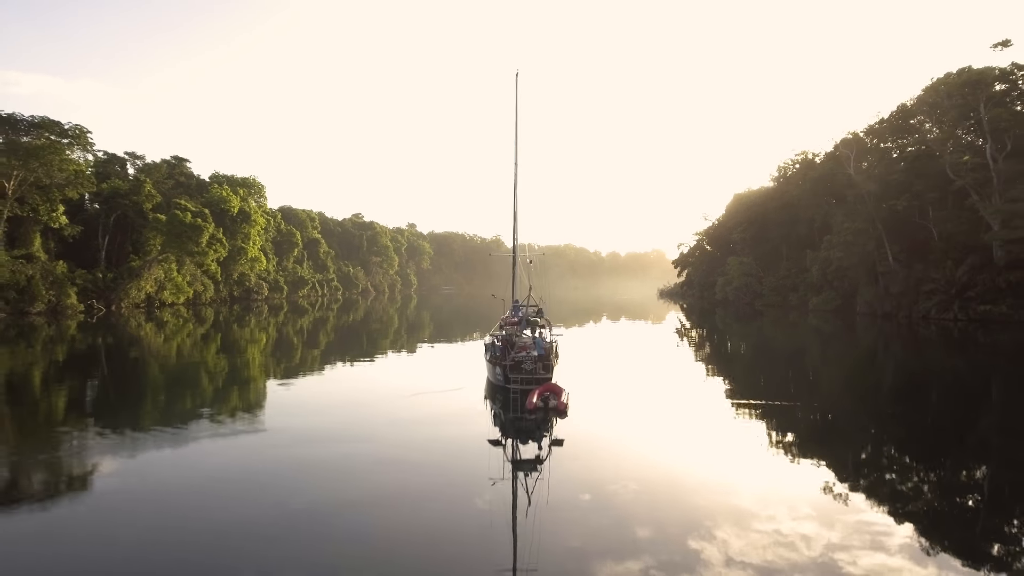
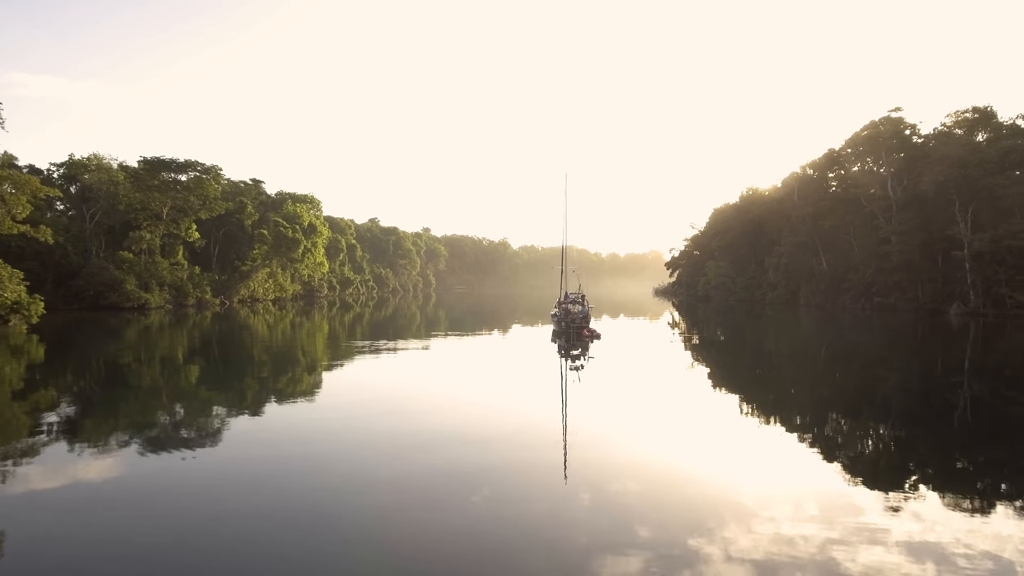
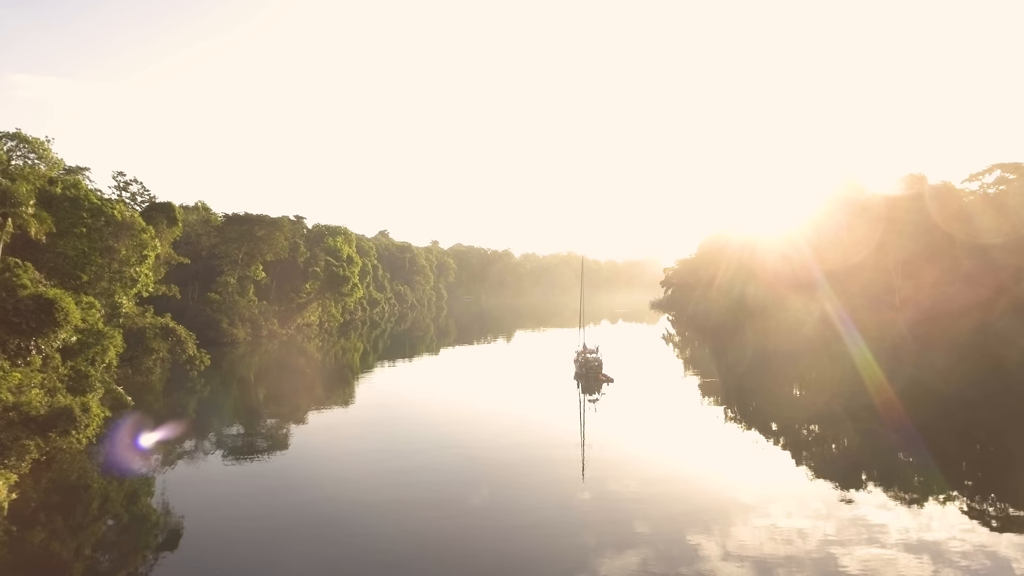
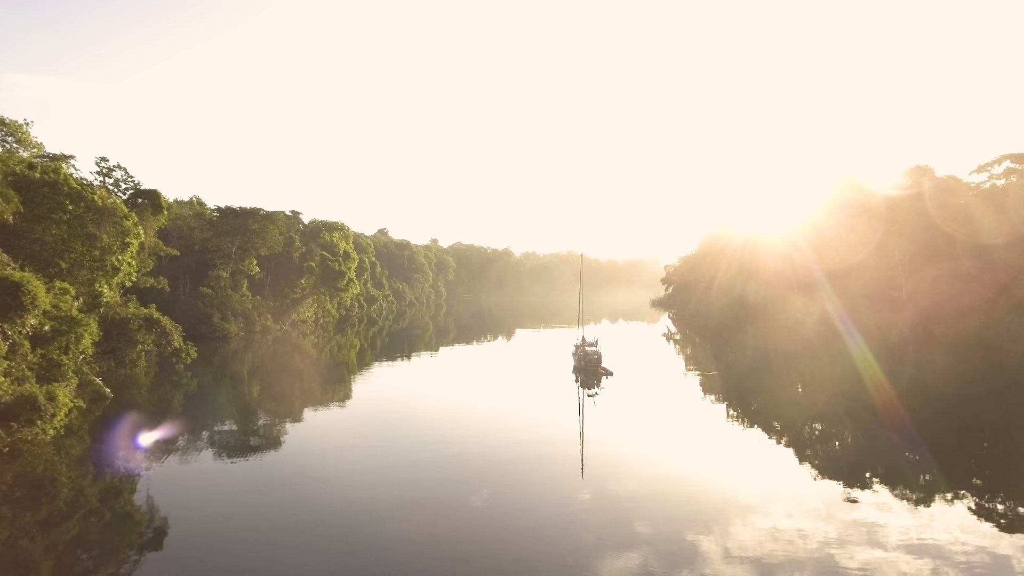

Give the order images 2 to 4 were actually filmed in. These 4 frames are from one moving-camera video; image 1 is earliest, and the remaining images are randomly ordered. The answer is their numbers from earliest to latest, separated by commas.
2, 4, 3
